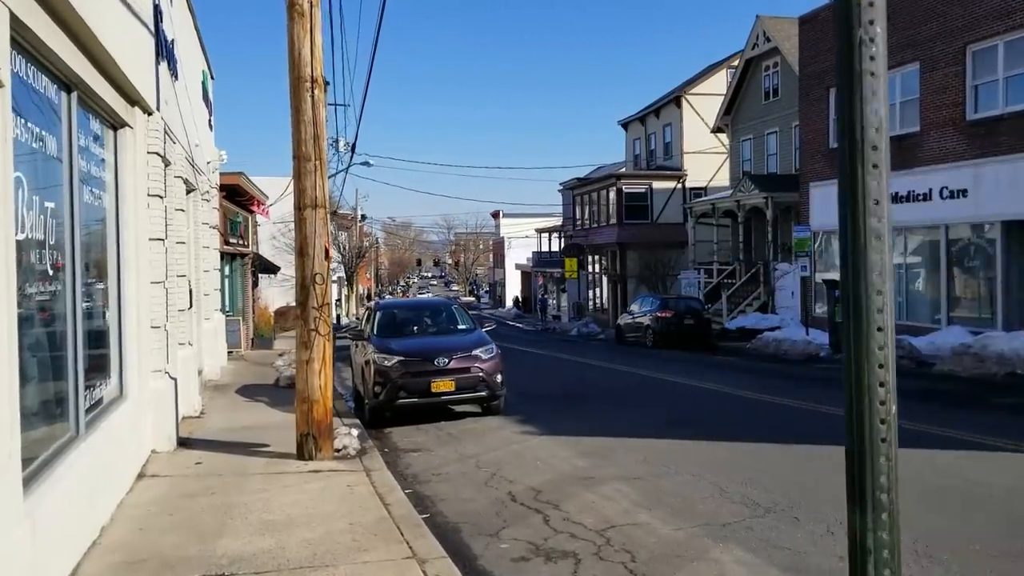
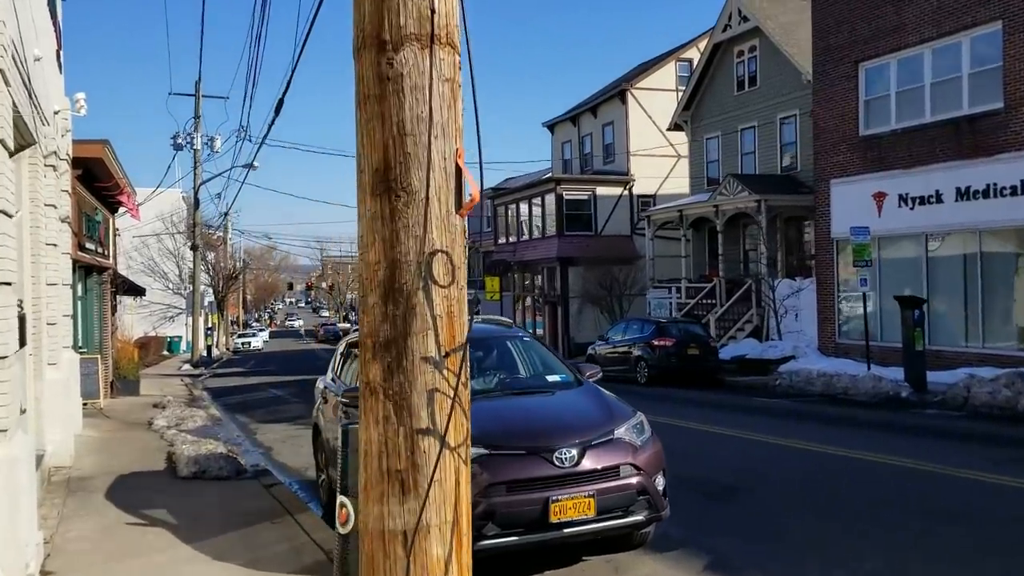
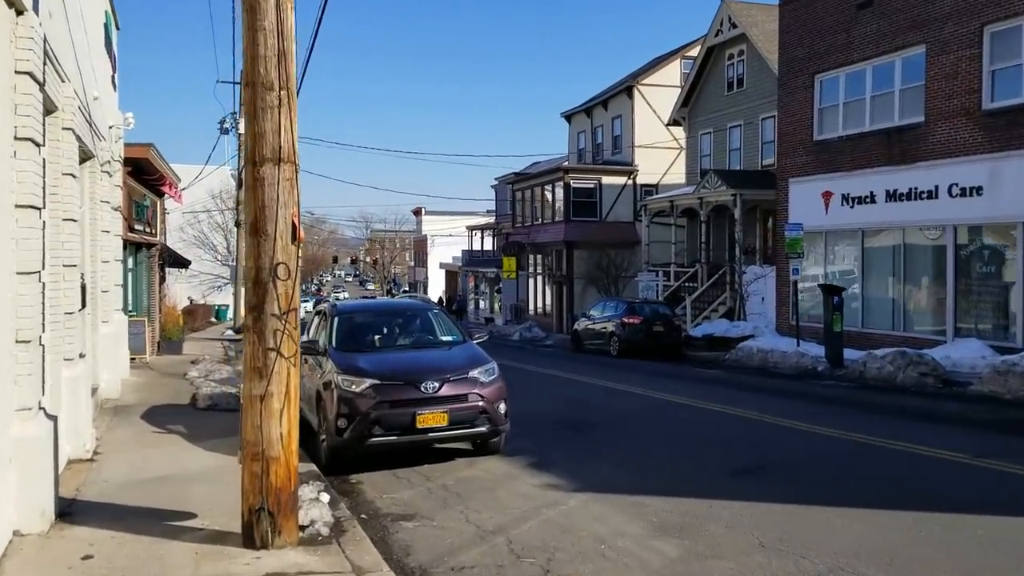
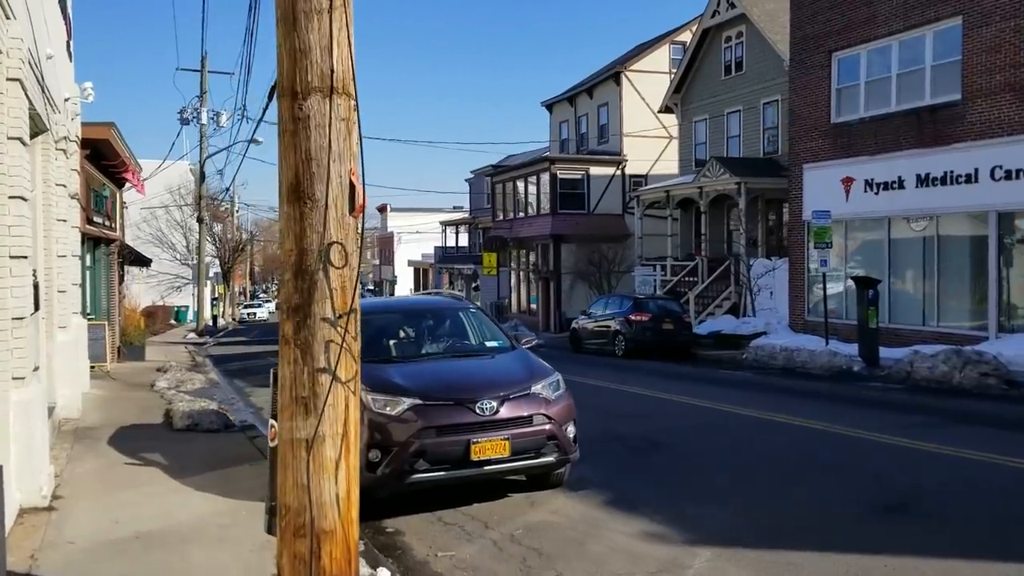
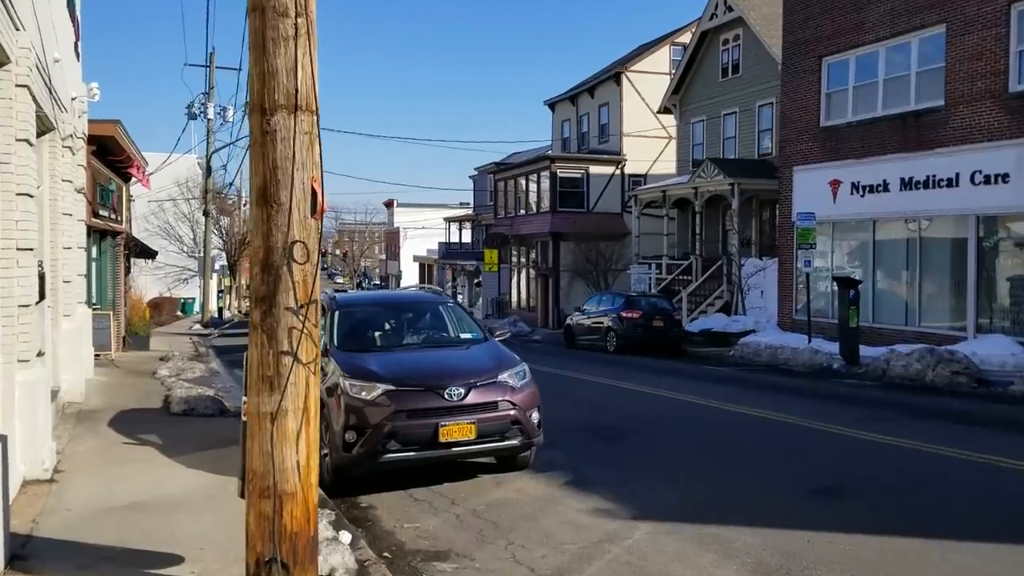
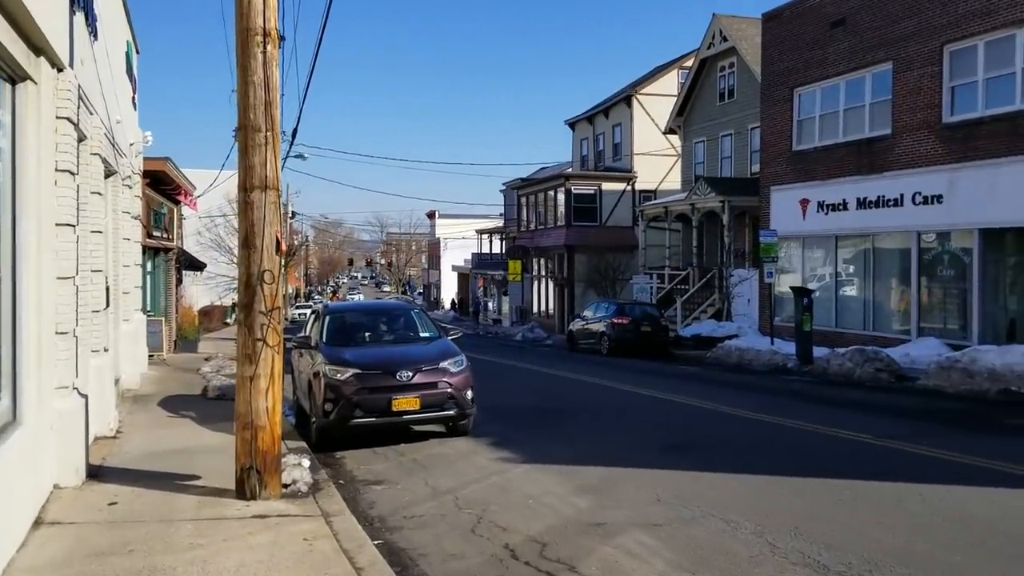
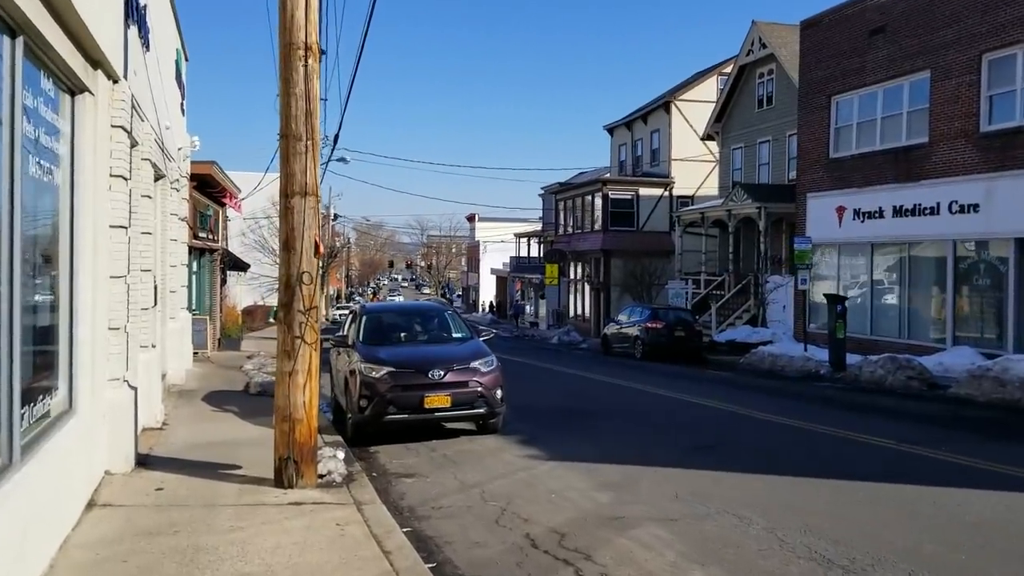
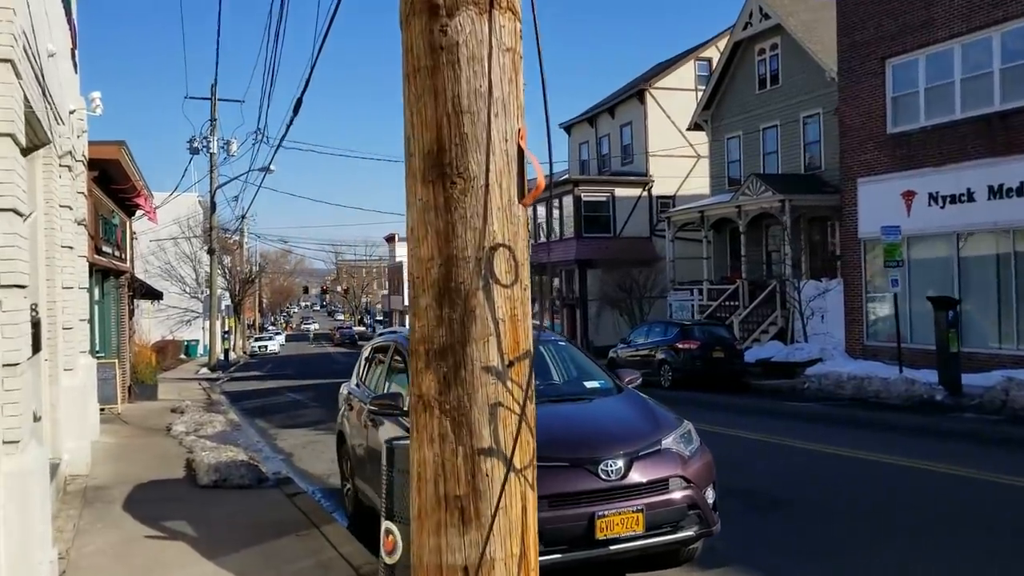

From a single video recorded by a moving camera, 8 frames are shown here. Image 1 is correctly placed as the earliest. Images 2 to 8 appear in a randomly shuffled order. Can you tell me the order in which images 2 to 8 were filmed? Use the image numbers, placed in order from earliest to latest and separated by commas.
7, 6, 3, 5, 4, 2, 8
